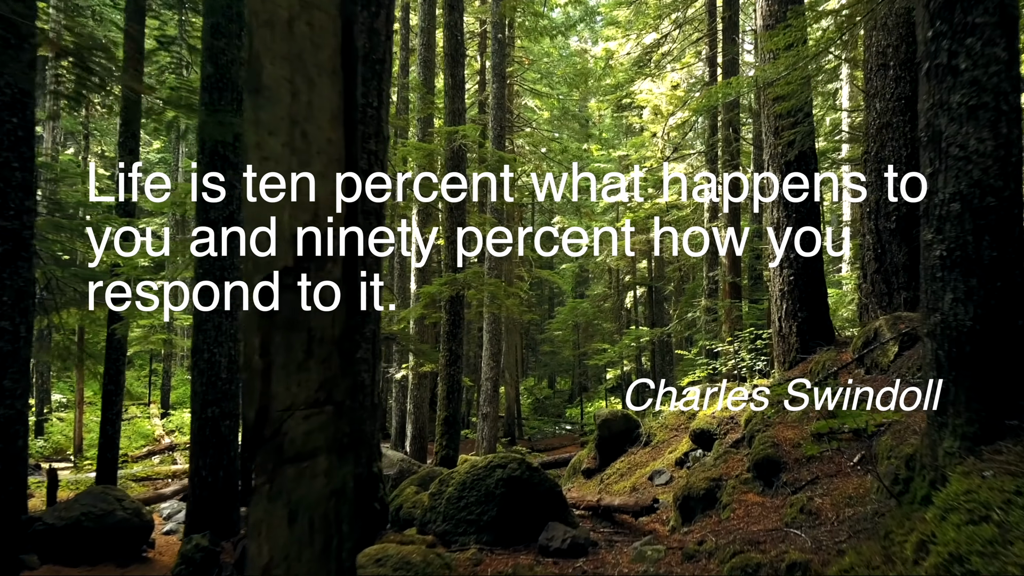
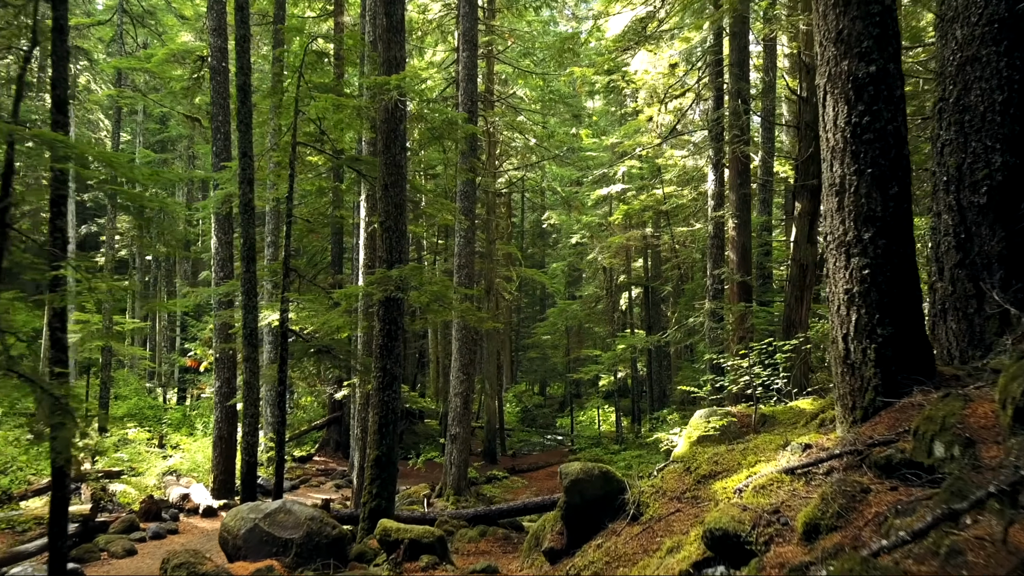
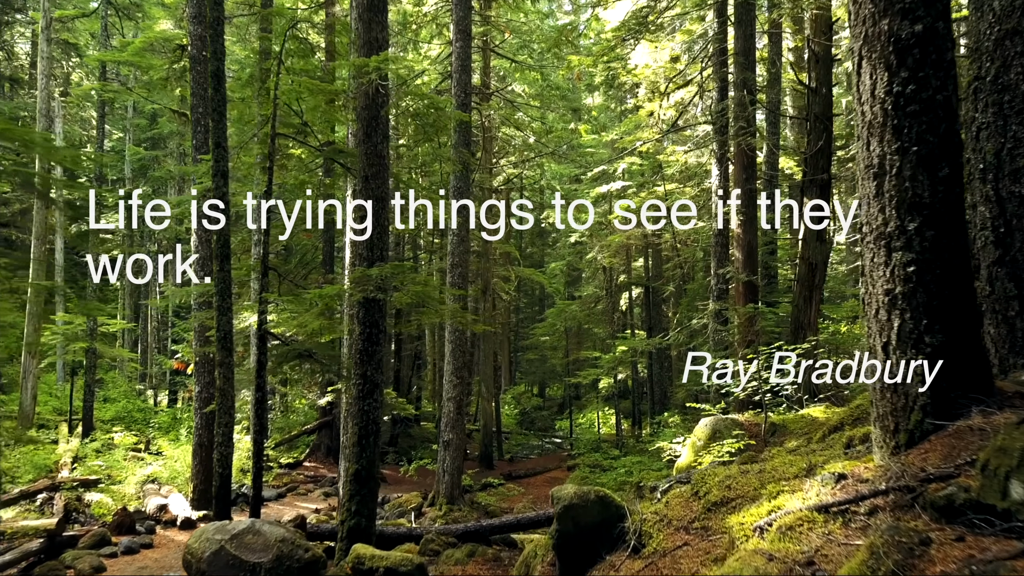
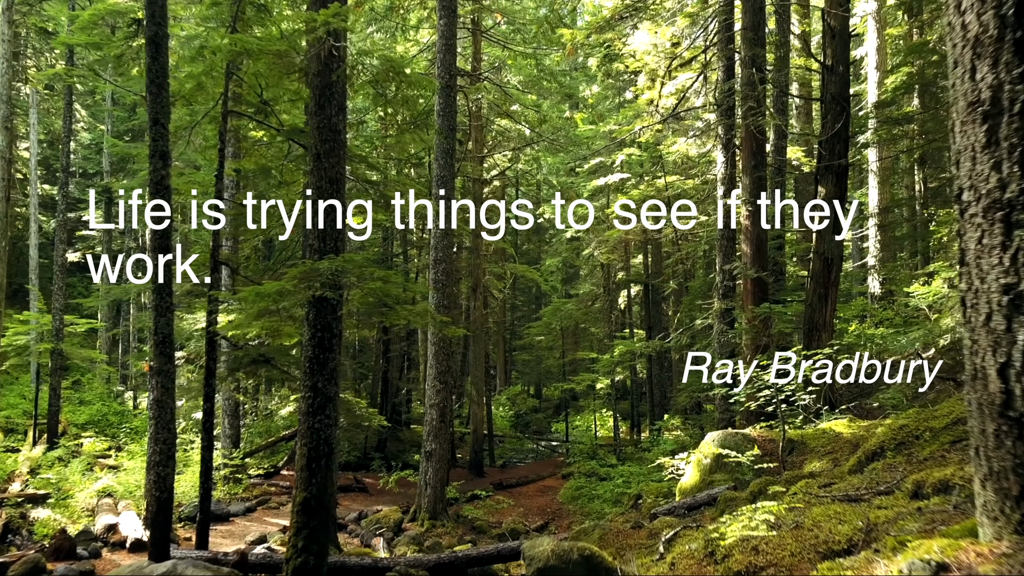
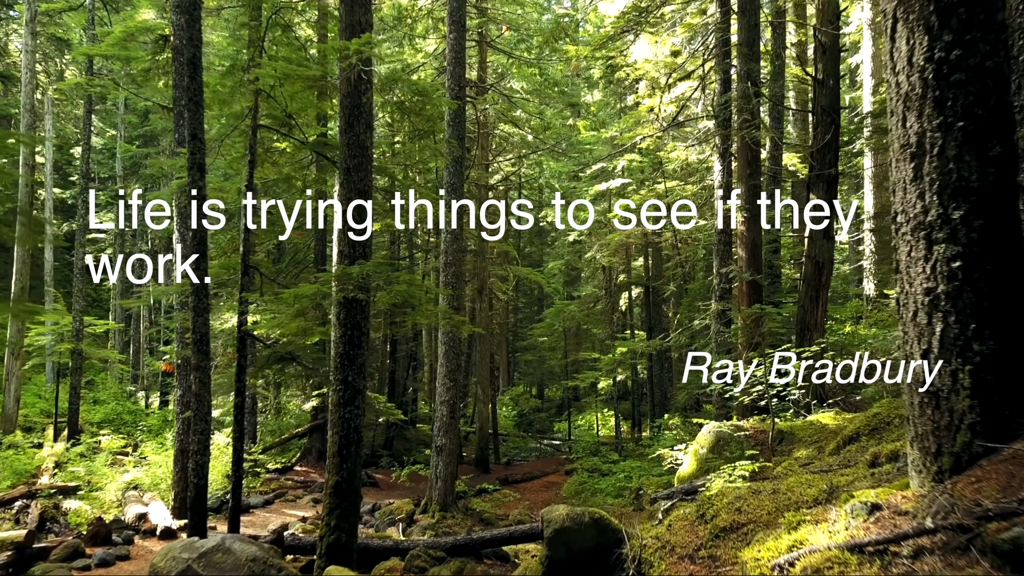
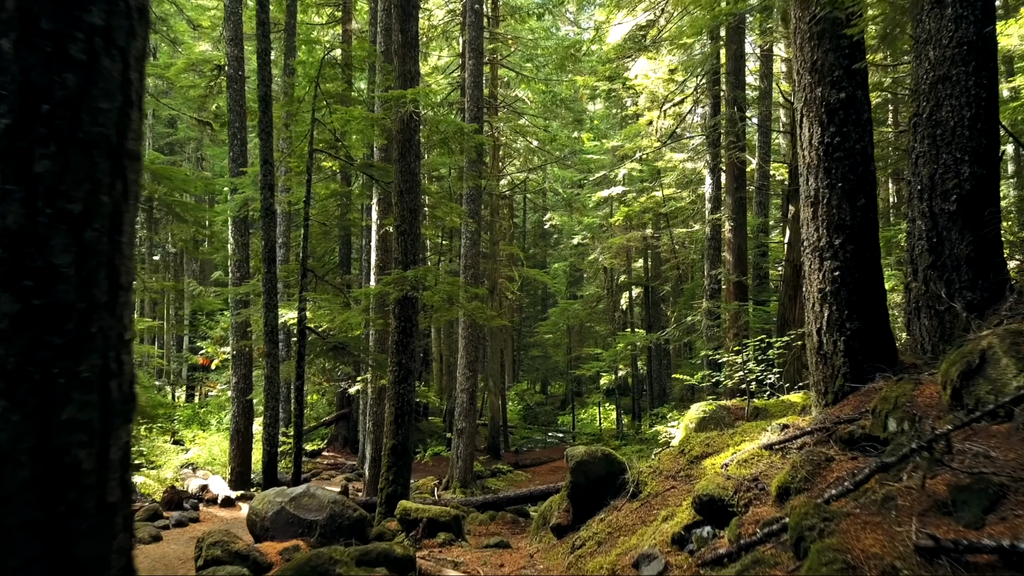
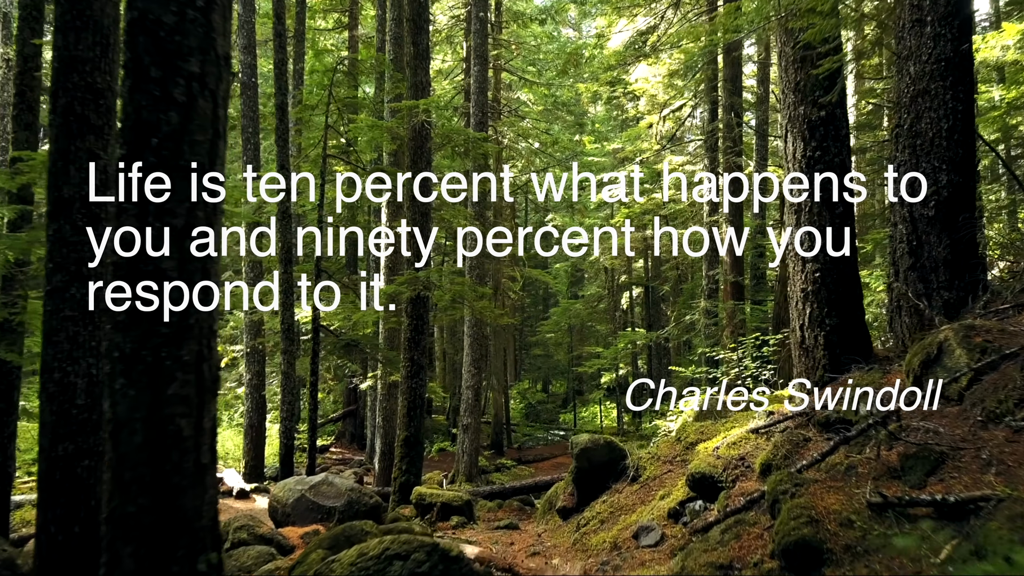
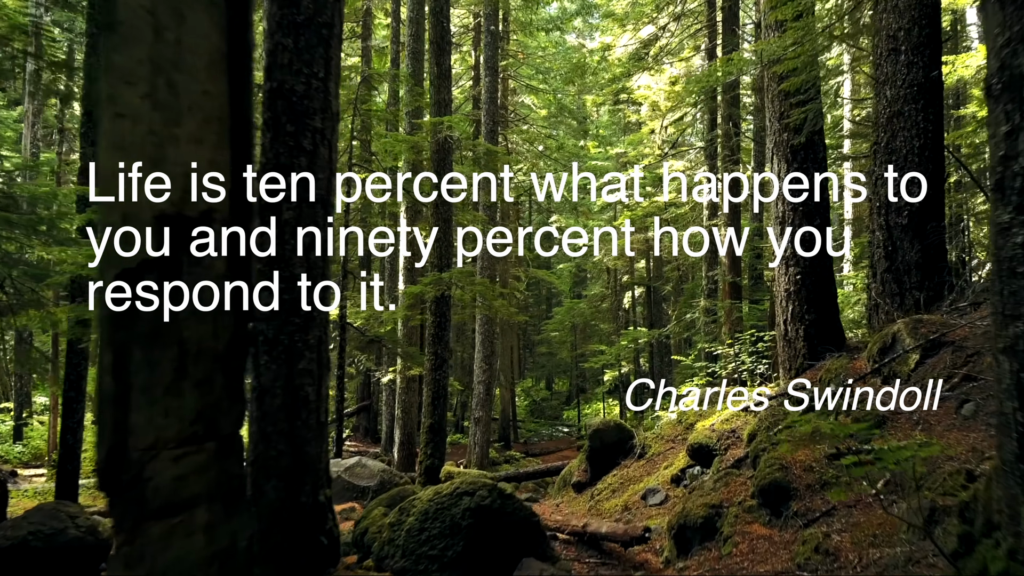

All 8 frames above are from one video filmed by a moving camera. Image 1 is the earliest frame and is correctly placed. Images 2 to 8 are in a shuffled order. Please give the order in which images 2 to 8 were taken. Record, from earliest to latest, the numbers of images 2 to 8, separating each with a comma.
8, 7, 6, 2, 3, 5, 4
